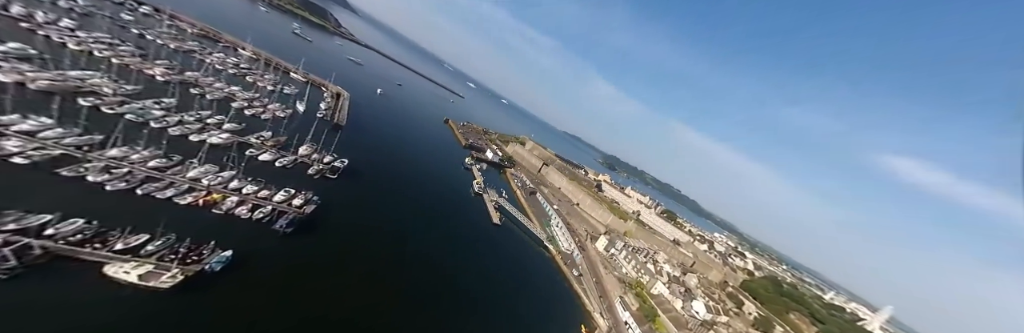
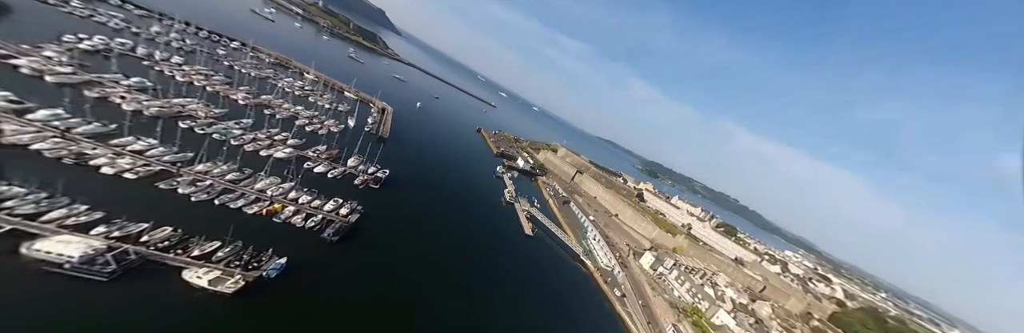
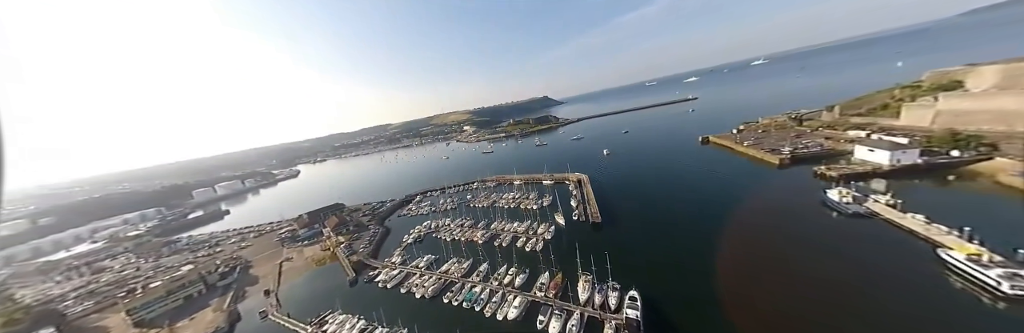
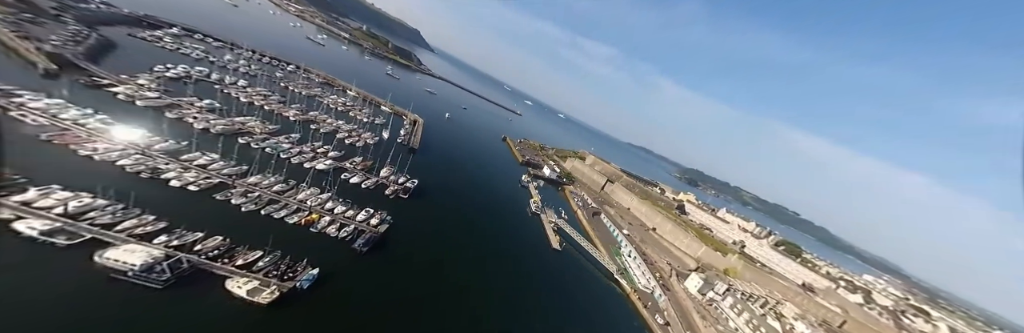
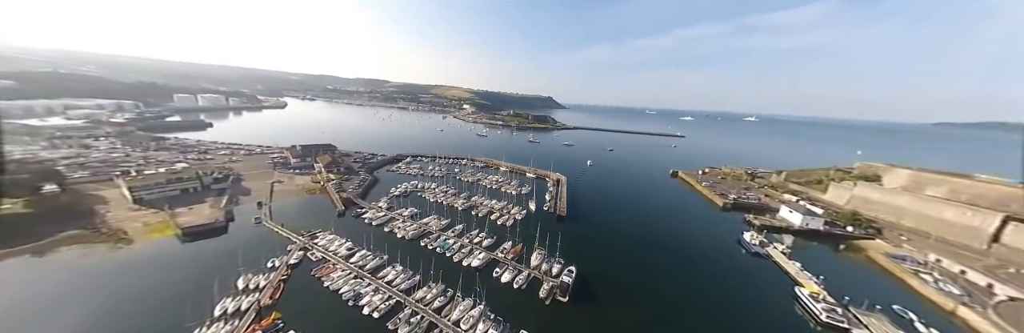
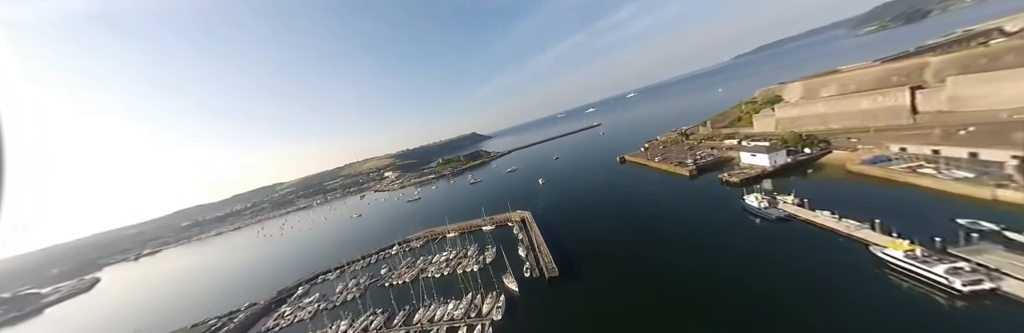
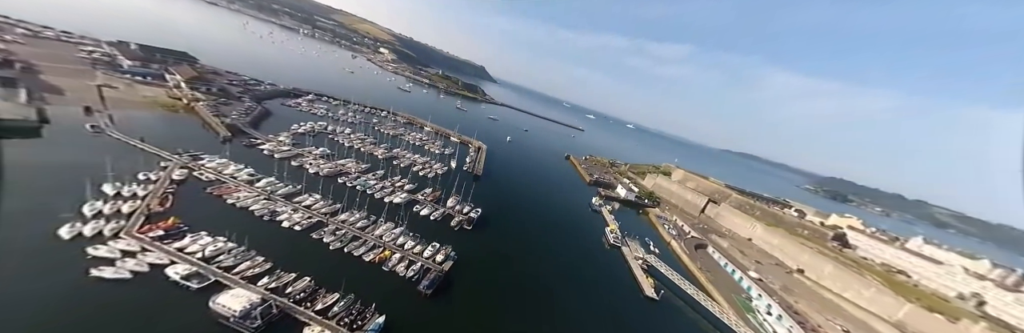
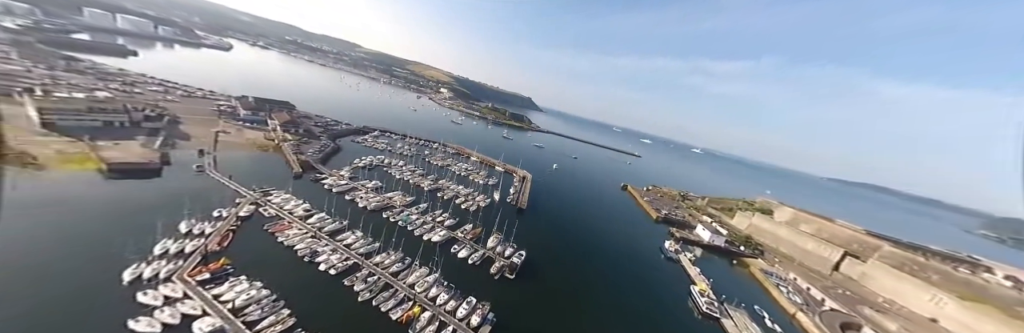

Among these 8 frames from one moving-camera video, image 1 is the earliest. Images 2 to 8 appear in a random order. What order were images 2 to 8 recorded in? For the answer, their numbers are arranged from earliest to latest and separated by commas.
2, 4, 7, 8, 5, 3, 6
